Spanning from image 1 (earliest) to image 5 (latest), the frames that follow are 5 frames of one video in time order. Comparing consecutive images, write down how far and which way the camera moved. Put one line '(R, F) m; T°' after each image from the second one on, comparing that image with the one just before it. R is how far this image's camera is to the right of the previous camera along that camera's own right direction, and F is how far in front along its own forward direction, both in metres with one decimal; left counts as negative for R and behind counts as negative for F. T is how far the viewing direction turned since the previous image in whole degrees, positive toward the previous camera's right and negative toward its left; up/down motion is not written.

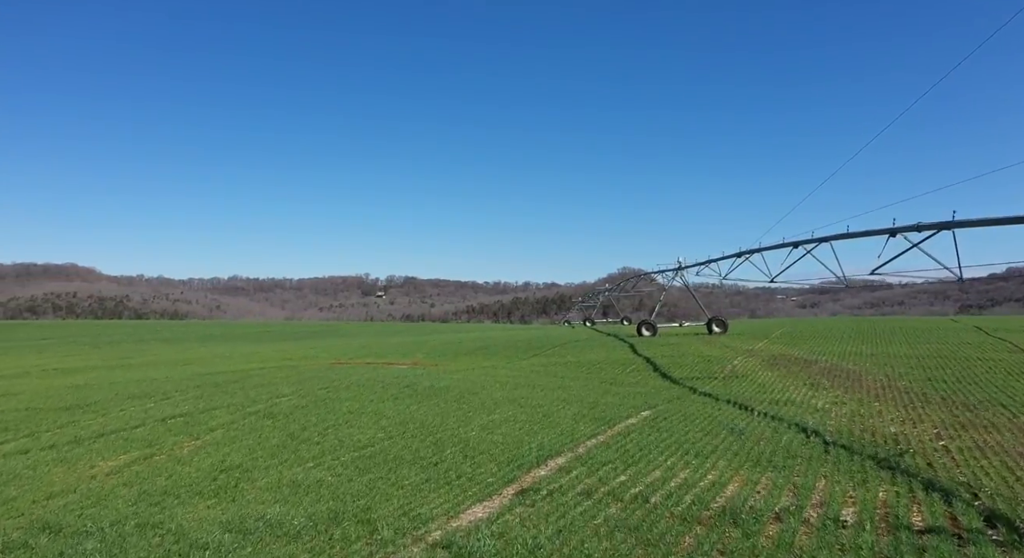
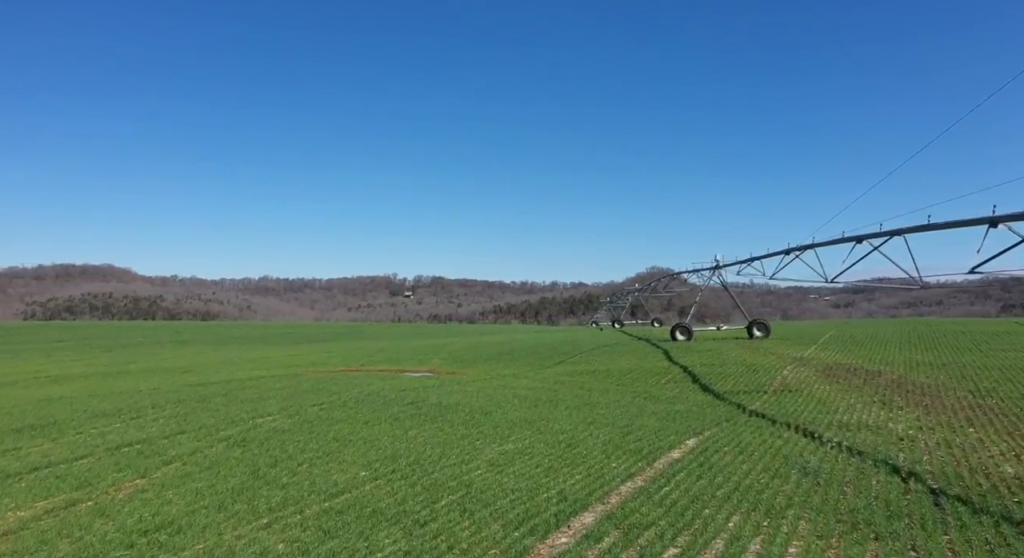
(+0.1, +1.6) m; -2°
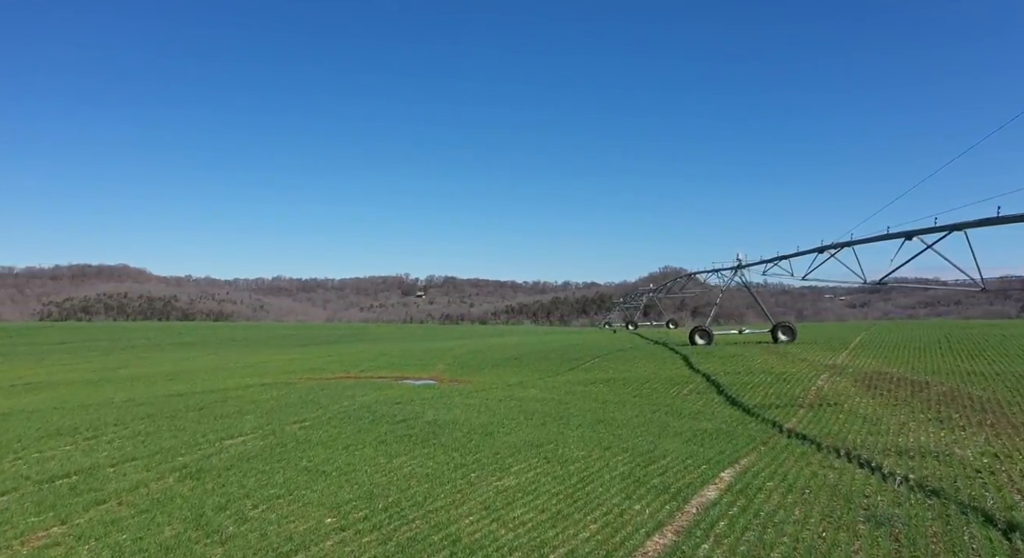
(+0.1, +1.3) m; -1°
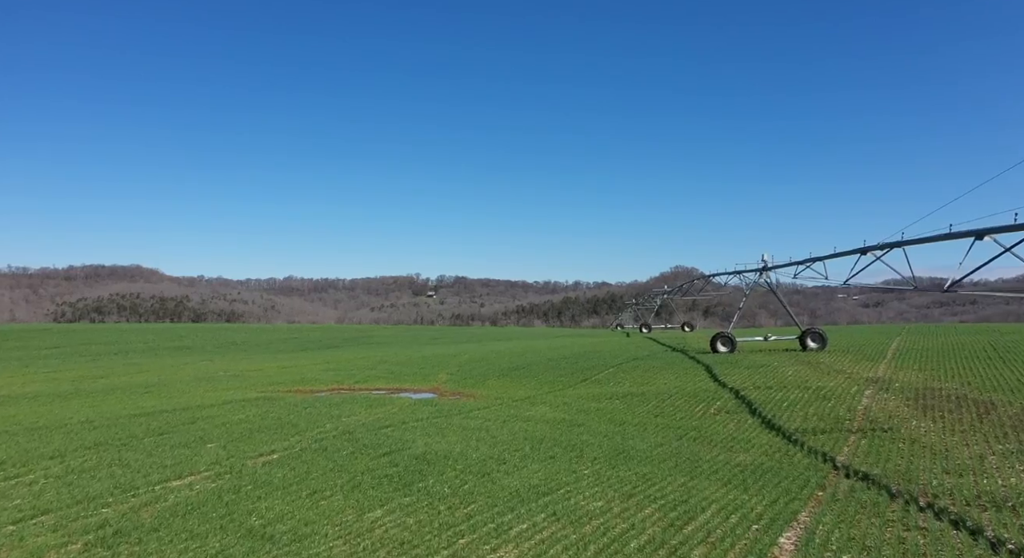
(+0.1, +1.5) m; -1°
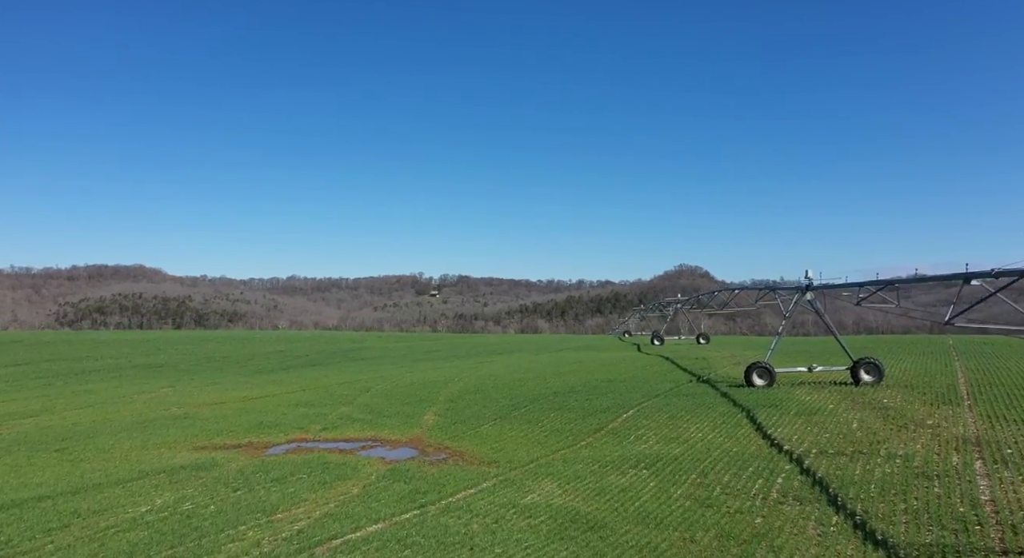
(+0.1, +3.1) m; 0°
